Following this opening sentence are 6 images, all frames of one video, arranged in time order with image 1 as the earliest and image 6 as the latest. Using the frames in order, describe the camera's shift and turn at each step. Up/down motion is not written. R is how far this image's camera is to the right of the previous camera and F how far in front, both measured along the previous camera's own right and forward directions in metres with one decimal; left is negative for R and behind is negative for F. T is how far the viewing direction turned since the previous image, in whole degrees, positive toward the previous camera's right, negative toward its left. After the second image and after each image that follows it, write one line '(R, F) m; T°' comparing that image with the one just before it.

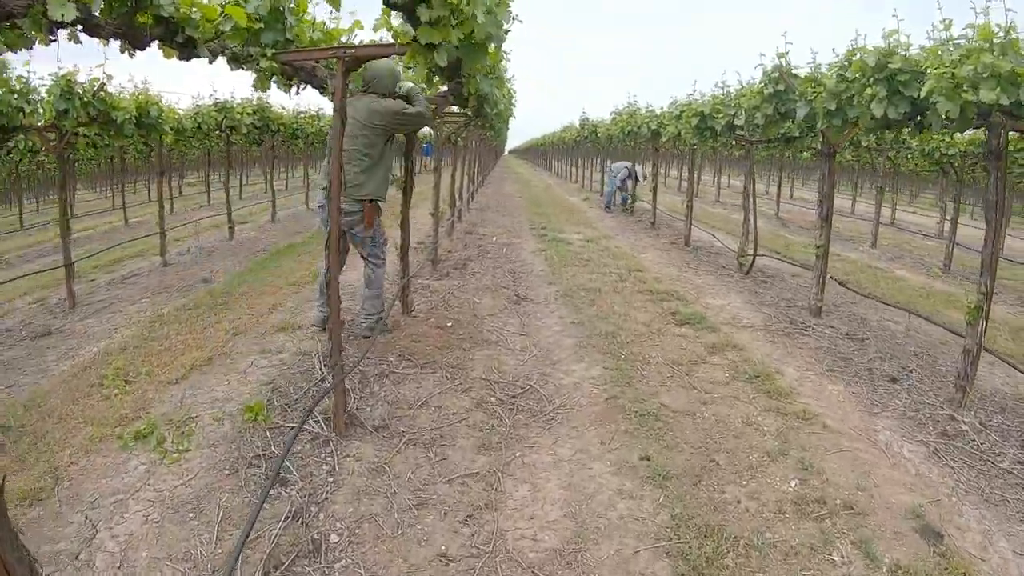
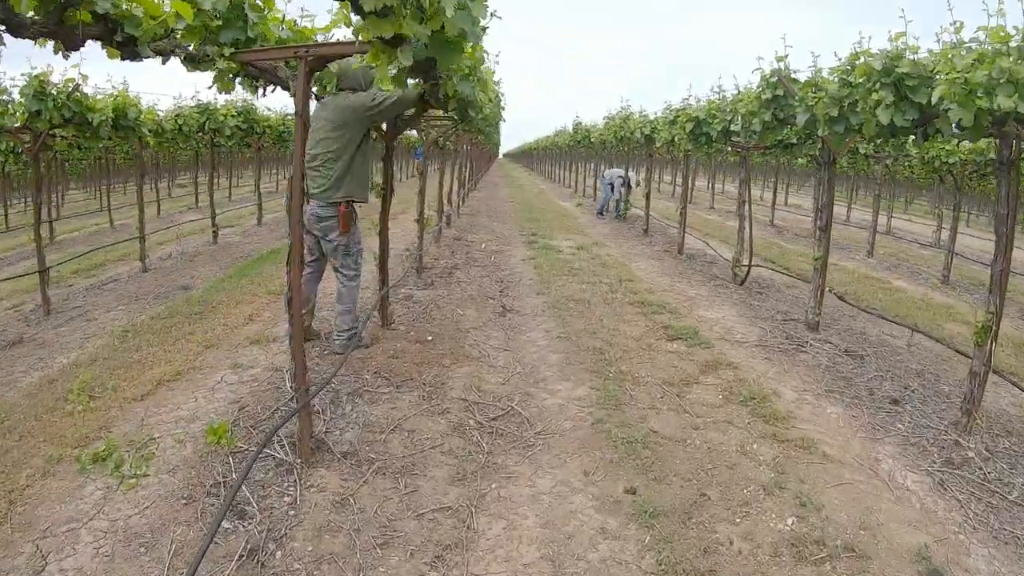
(+0.1, +0.3) m; 0°
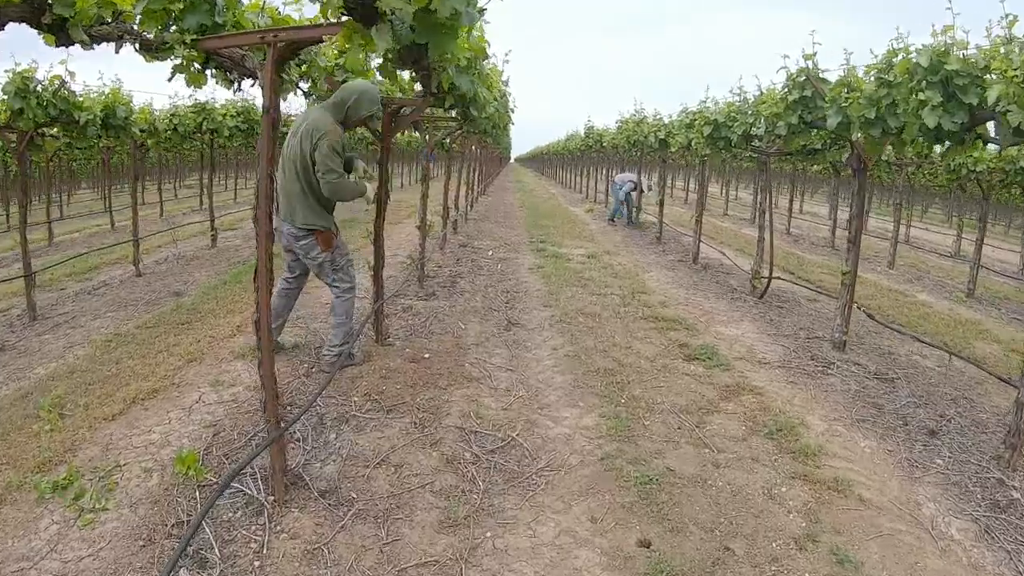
(+0.1, +0.5) m; -1°
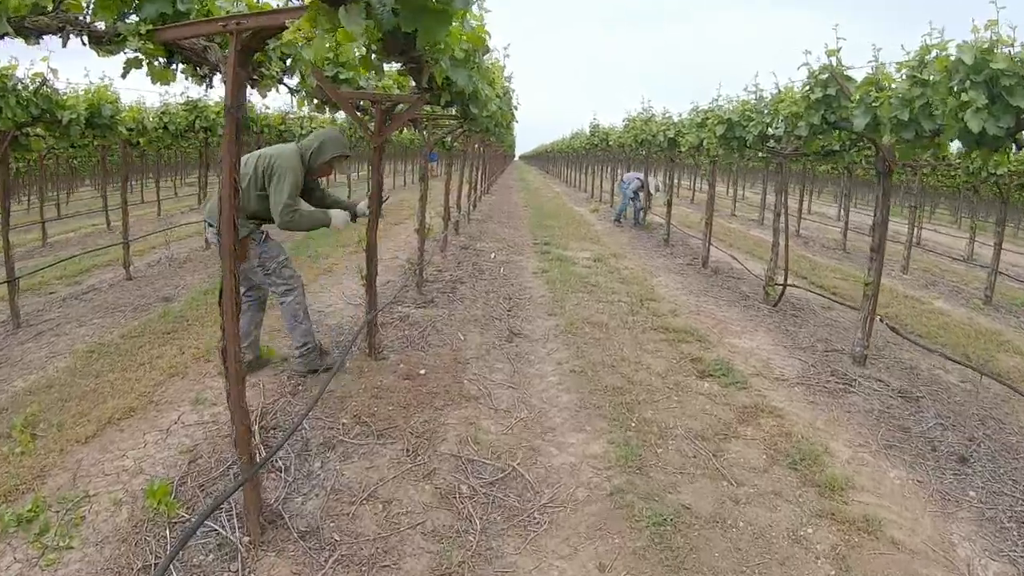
(0.0, +0.4) m; 0°
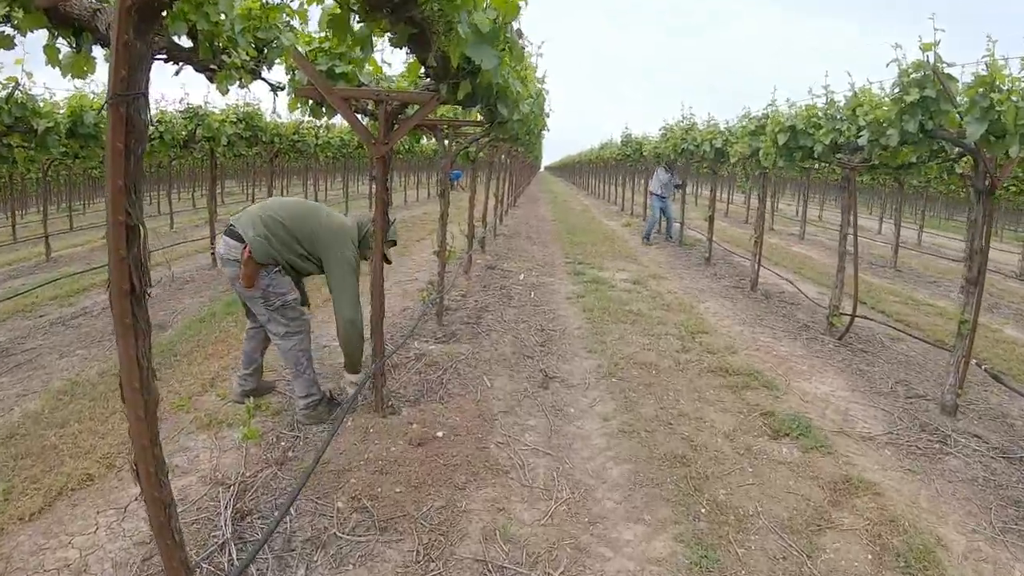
(-0.1, +1.0) m; -2°
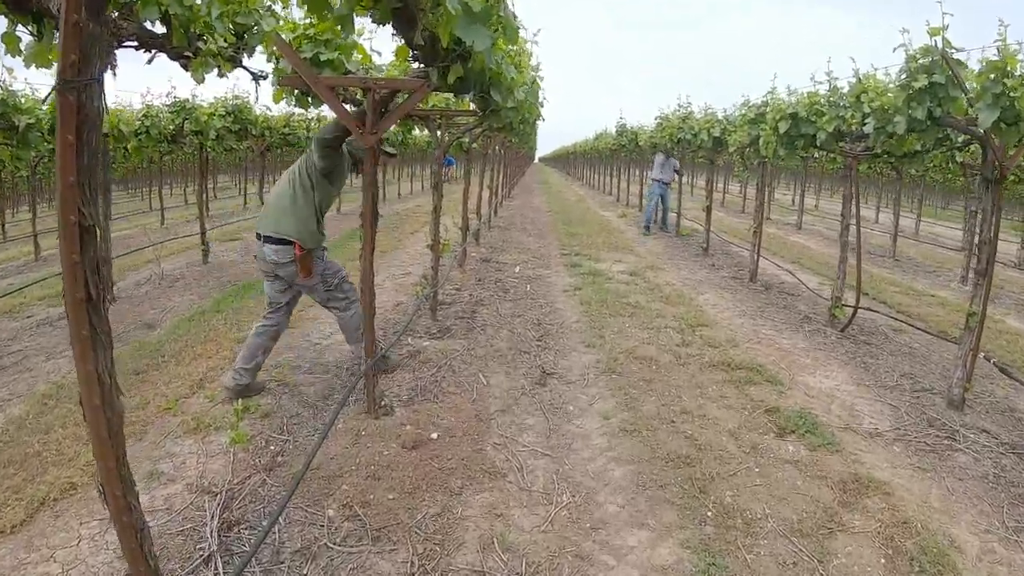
(0.0, +0.2) m; 0°
